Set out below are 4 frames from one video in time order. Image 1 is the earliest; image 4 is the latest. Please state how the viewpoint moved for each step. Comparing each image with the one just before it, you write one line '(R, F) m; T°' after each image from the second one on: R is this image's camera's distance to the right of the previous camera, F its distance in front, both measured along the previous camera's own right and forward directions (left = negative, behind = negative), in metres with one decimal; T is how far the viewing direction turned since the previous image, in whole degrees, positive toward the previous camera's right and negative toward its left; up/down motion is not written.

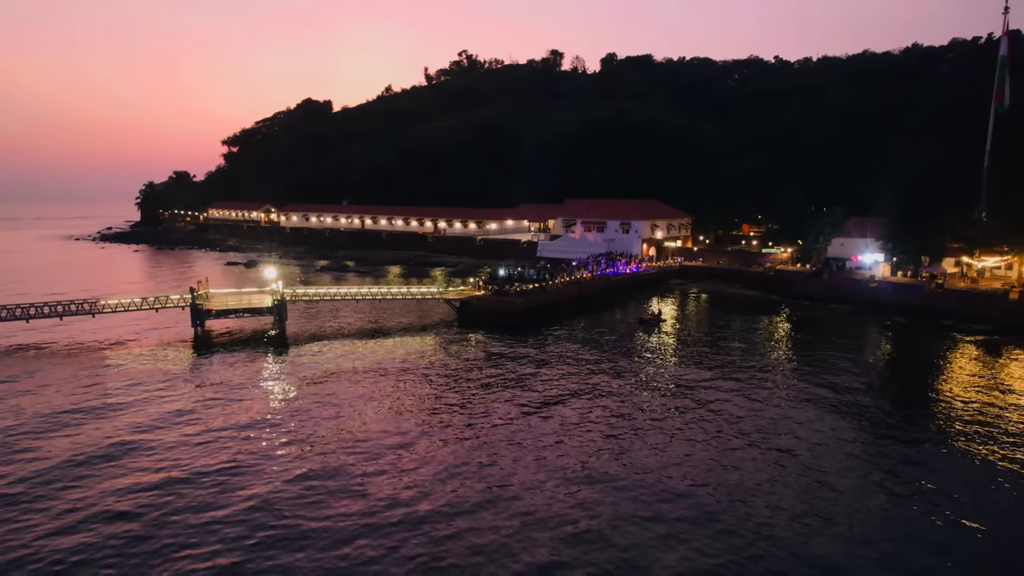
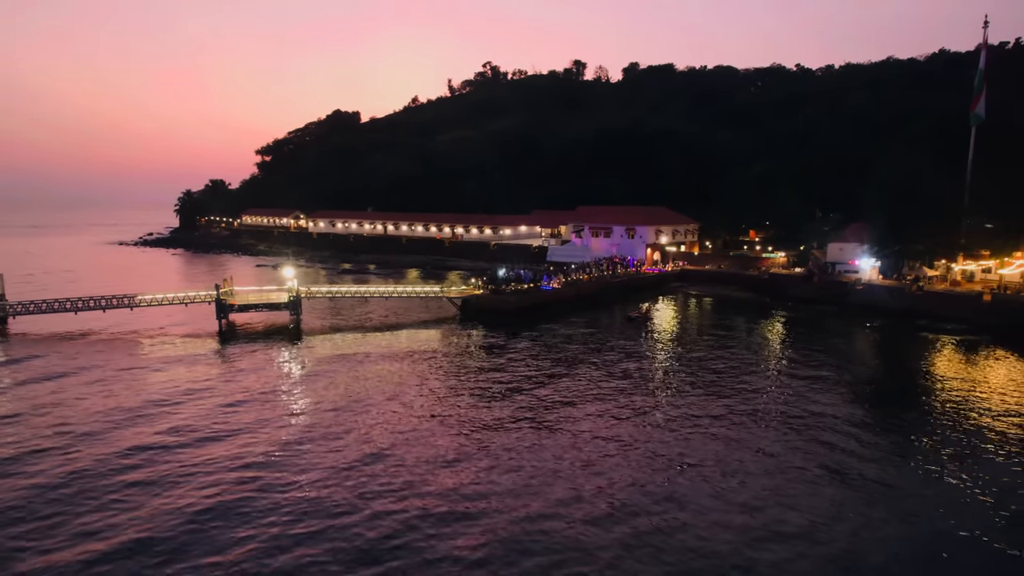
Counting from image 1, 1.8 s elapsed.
(+1.7, -2.1) m; -3°
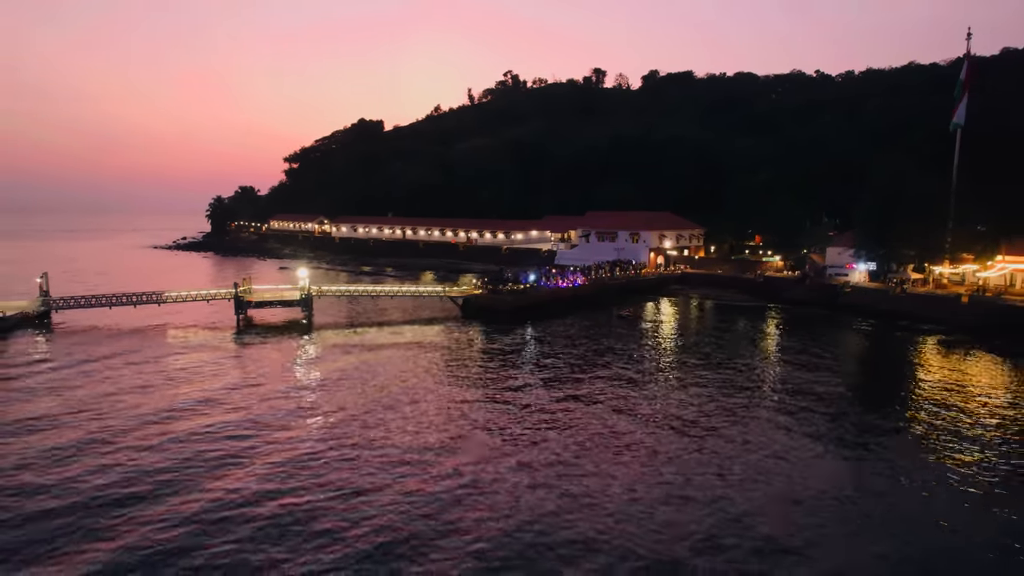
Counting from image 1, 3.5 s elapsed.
(+1.6, -1.8) m; -3°
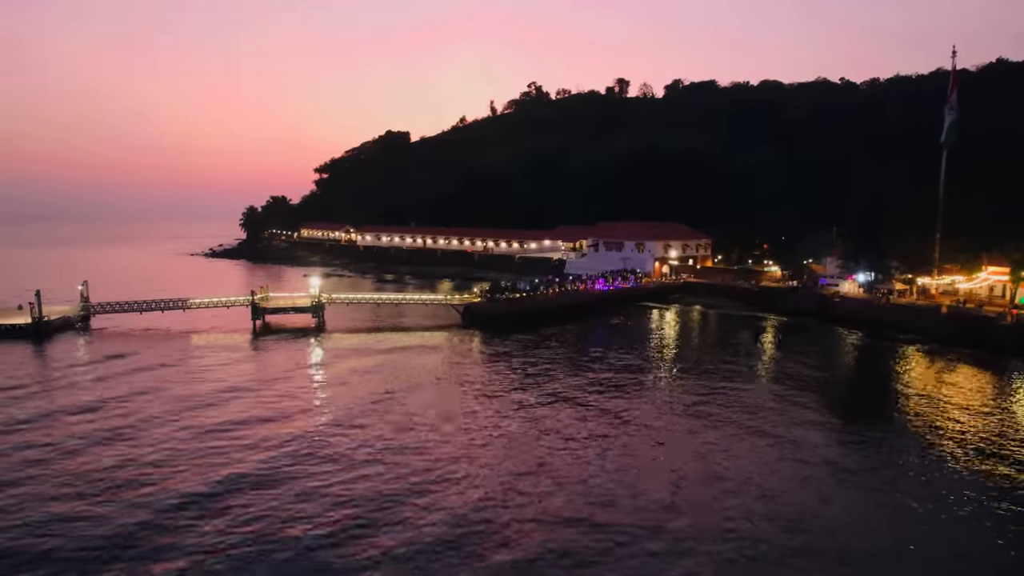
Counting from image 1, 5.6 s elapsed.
(+2.1, -1.8) m; -3°
